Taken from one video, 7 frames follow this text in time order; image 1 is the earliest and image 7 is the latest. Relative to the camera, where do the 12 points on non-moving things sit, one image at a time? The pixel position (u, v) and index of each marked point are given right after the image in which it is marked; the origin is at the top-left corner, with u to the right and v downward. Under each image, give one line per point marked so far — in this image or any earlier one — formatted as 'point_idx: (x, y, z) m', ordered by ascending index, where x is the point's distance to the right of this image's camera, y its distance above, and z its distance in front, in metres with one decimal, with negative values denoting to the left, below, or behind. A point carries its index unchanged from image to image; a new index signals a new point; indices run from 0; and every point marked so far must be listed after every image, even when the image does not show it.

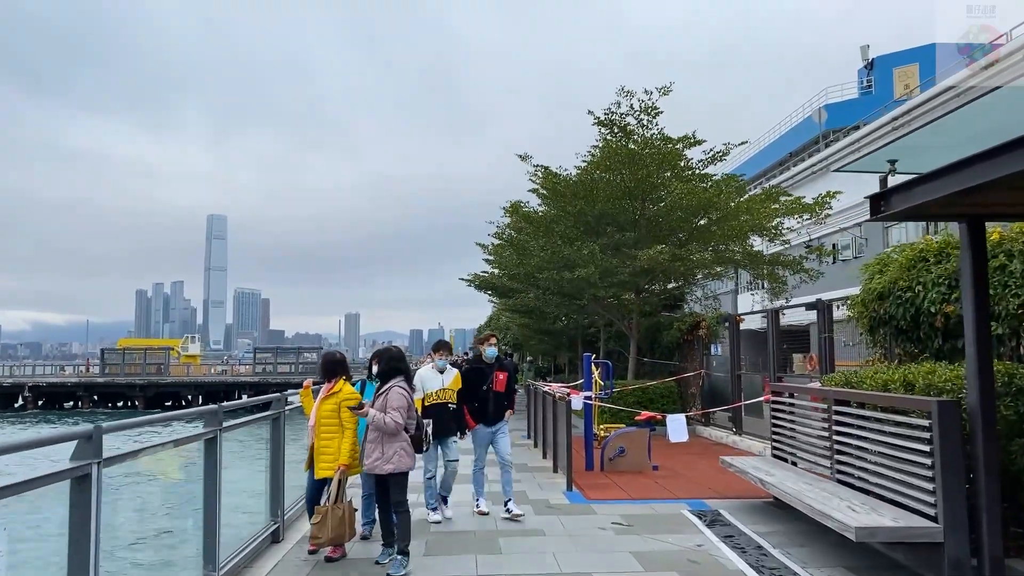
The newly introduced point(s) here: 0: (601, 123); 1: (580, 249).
0: (+1.8, +3.4, +17.6) m
1: (+1.3, +0.8, +16.4) m
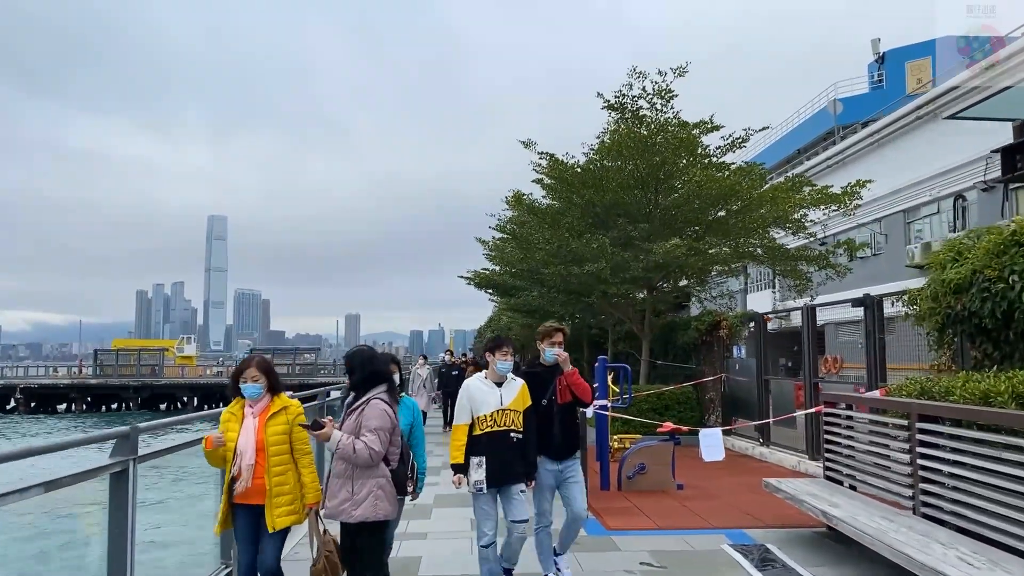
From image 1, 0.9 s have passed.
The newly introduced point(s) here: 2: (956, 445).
0: (+1.9, +3.5, +16.3) m
1: (+1.3, +0.8, +15.1) m
2: (+2.7, -0.9, +5.1) m
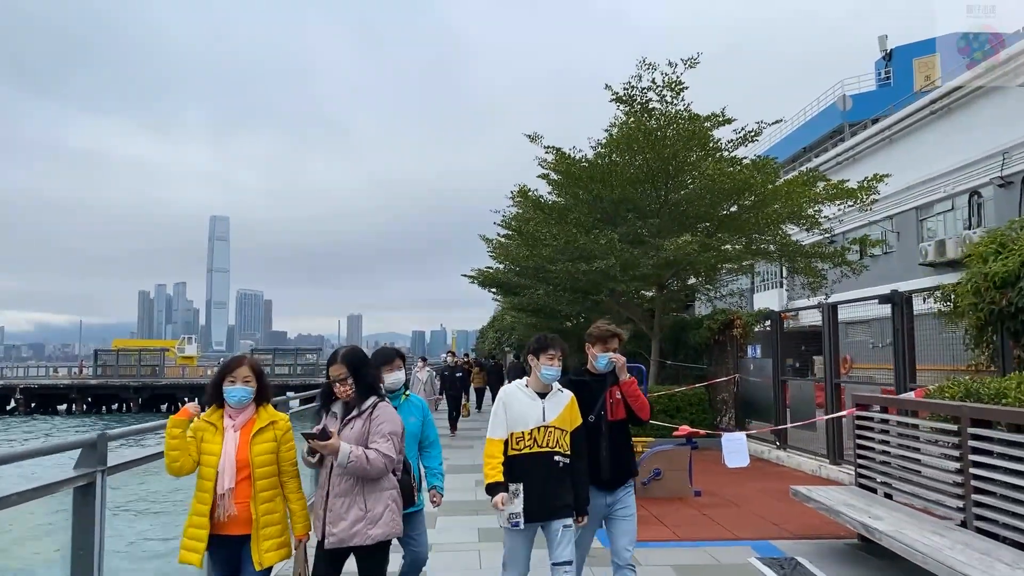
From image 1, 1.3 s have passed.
0: (+2.0, +3.5, +15.8) m
1: (+1.5, +0.9, +14.6) m
2: (+2.8, -0.9, +4.7) m
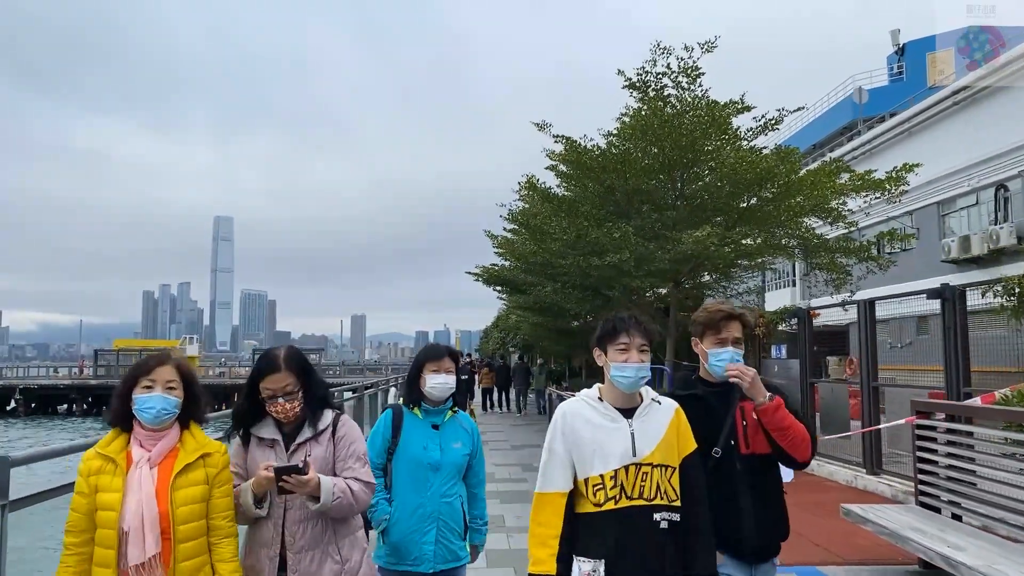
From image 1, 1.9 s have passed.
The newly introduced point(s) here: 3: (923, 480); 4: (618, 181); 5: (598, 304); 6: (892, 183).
0: (+2.1, +3.5, +15.0) m
1: (+1.6, +0.9, +13.8) m
2: (+2.8, -0.8, +3.9) m
3: (+2.9, -1.4, +6.0) m
4: (+1.8, +1.8, +14.3) m
5: (+1.6, -0.3, +15.8) m
6: (+6.2, +1.7, +13.9) m
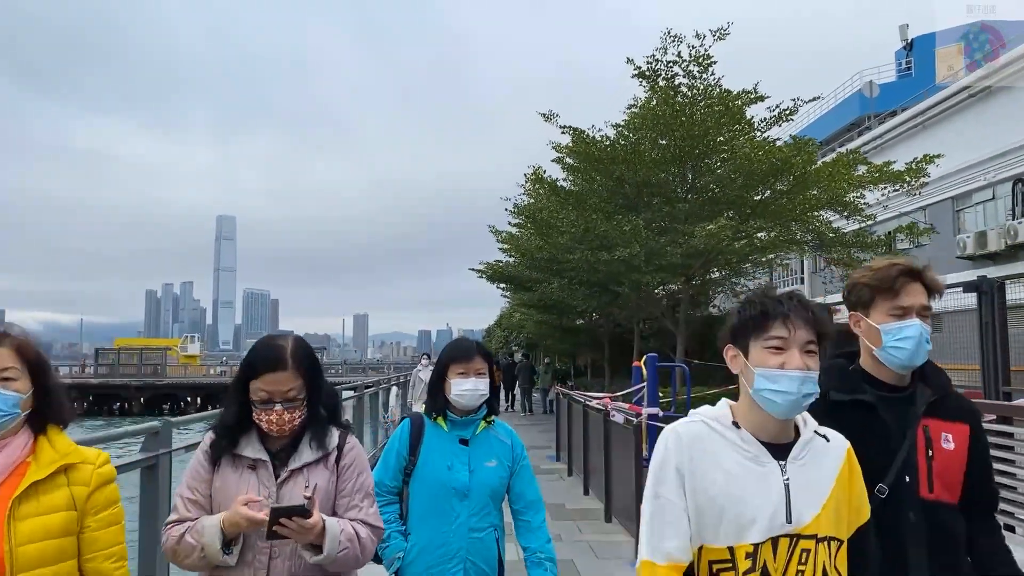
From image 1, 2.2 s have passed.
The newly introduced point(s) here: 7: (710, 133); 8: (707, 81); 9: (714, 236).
0: (+2.2, +3.6, +14.5) m
1: (+1.7, +1.0, +13.3) m
2: (+2.9, -0.8, +3.4) m
3: (+2.9, -1.3, +5.5) m
4: (+1.9, +1.9, +13.8) m
5: (+1.7, -0.2, +15.3) m
6: (+6.3, +1.8, +13.4) m
7: (+3.1, +2.4, +13.4) m
8: (+3.2, +3.4, +13.9) m
9: (+3.0, +0.8, +12.7) m
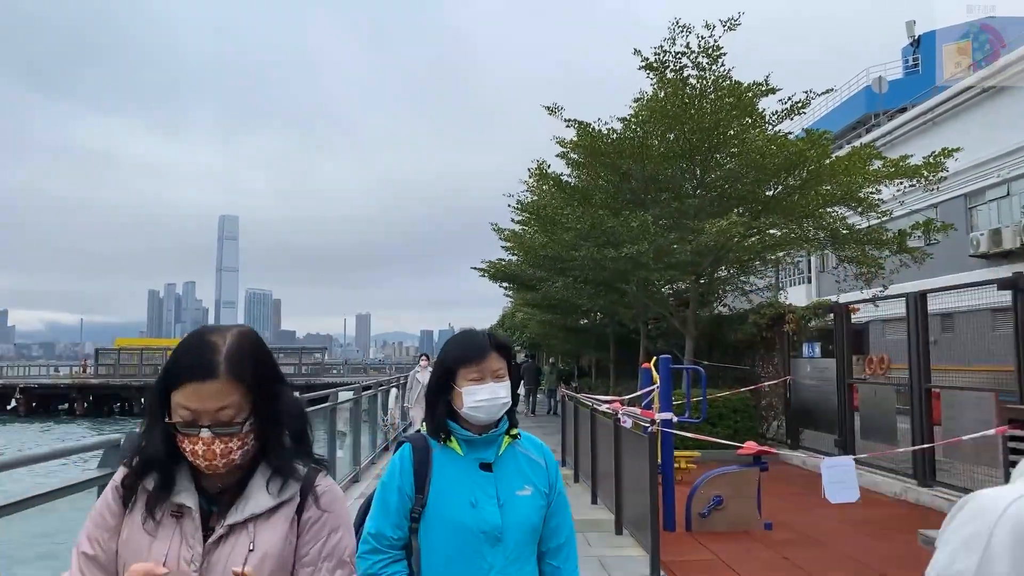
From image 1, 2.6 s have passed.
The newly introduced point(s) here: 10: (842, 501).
0: (+2.3, +3.6, +14.1) m
1: (+1.7, +1.0, +12.9) m
2: (+2.9, -0.8, +2.9) m
3: (+3.0, -1.3, +5.1) m
4: (+1.9, +1.9, +13.4) m
5: (+1.7, -0.2, +14.9) m
6: (+6.3, +1.8, +12.9) m
7: (+3.2, +2.5, +13.0) m
8: (+3.2, +3.4, +13.5) m
9: (+3.0, +0.8, +12.3) m
10: (+2.0, -1.3, +5.1) m
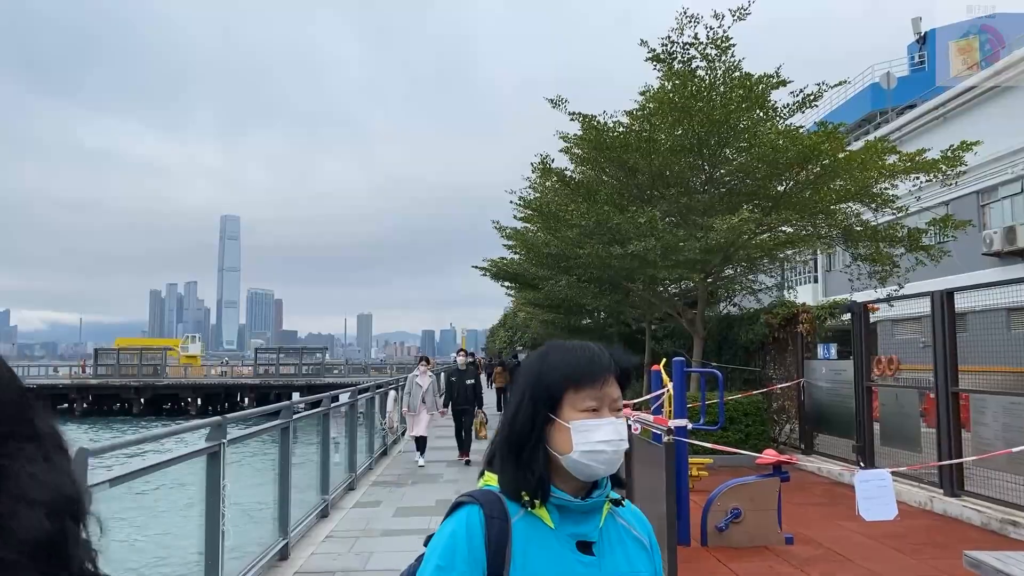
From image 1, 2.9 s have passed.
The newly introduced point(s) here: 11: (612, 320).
0: (+2.3, +3.7, +13.6) m
1: (+1.7, +1.0, +12.4) m
2: (+2.9, -0.7, +2.5) m
3: (+3.0, -1.2, +4.6) m
4: (+2.0, +1.9, +12.9) m
5: (+1.8, -0.2, +14.4) m
6: (+6.4, +1.8, +12.5) m
7: (+3.2, +2.5, +12.5) m
8: (+3.3, +3.4, +13.0) m
9: (+3.1, +0.8, +11.8) m
10: (+2.0, -1.3, +4.7) m
11: (+2.2, -0.7, +19.0) m
